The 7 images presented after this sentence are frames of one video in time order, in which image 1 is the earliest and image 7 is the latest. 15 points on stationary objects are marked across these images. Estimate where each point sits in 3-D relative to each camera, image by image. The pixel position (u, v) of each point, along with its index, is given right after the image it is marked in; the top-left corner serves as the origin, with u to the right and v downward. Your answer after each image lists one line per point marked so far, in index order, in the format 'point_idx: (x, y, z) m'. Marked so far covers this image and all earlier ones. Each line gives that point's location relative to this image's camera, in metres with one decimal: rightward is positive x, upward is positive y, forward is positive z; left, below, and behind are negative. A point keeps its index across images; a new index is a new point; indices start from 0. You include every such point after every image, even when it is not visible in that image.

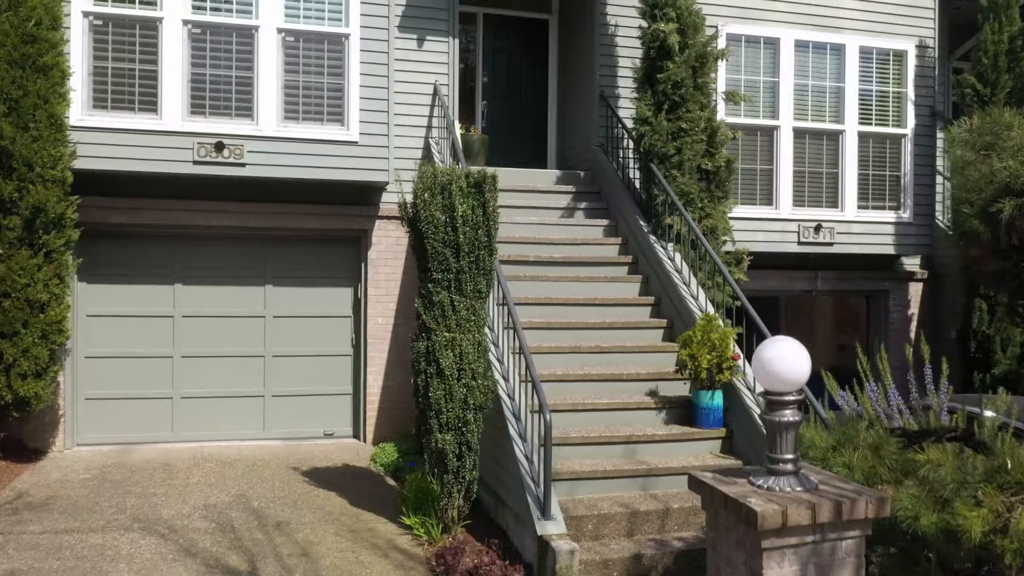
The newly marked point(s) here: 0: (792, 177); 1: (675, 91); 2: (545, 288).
0: (+1.8, +0.7, +8.8) m
1: (+0.9, +1.1, +7.5) m
2: (+0.2, 0.0, +7.1) m
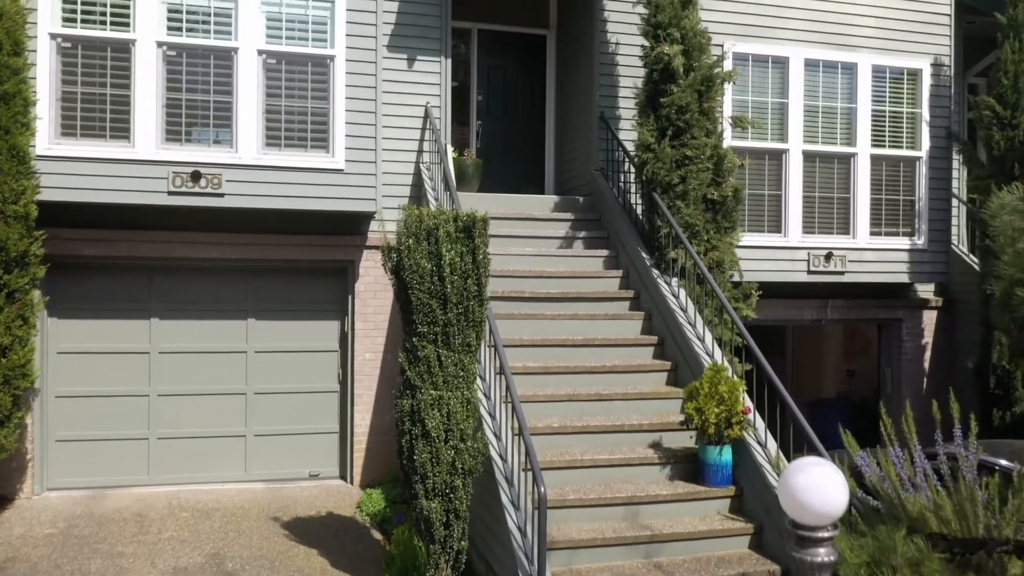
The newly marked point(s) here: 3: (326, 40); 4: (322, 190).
0: (+1.8, +0.5, +8.4) m
1: (+0.9, +0.9, +7.0) m
2: (+0.1, -0.2, +6.7) m
3: (-1.0, +1.3, +7.3) m
4: (-1.0, +0.5, +7.2) m
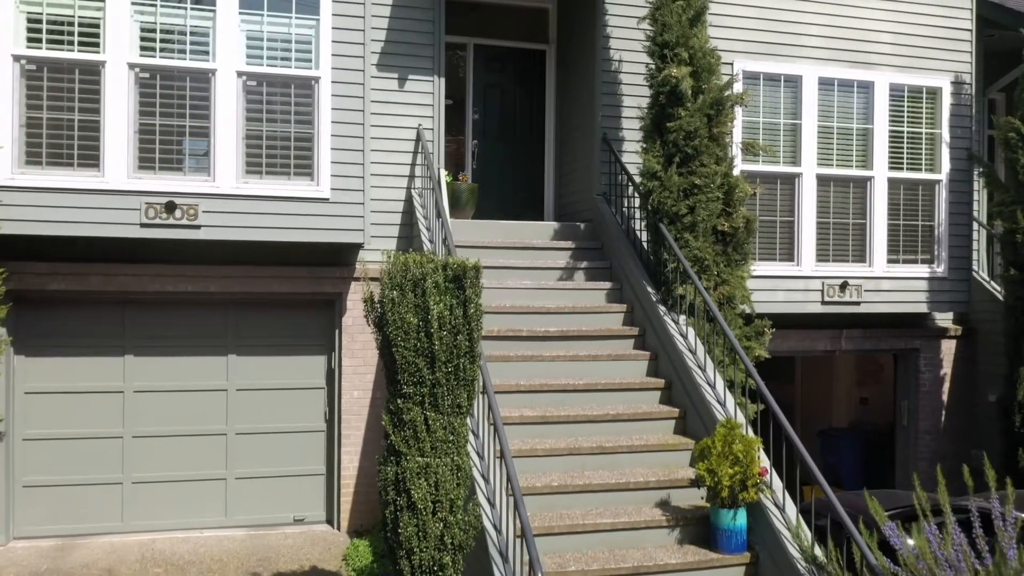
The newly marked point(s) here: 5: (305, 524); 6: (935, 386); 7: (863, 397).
0: (+1.8, +0.4, +7.9) m
1: (+0.9, +0.7, +6.6) m
2: (+0.1, -0.4, +6.2) m
3: (-1.0, +1.1, +6.8) m
4: (-1.0, +0.3, +6.8) m
5: (-1.1, -1.3, +7.4) m
6: (+2.7, -0.6, +8.7) m
7: (+2.7, -0.8, +10.2) m
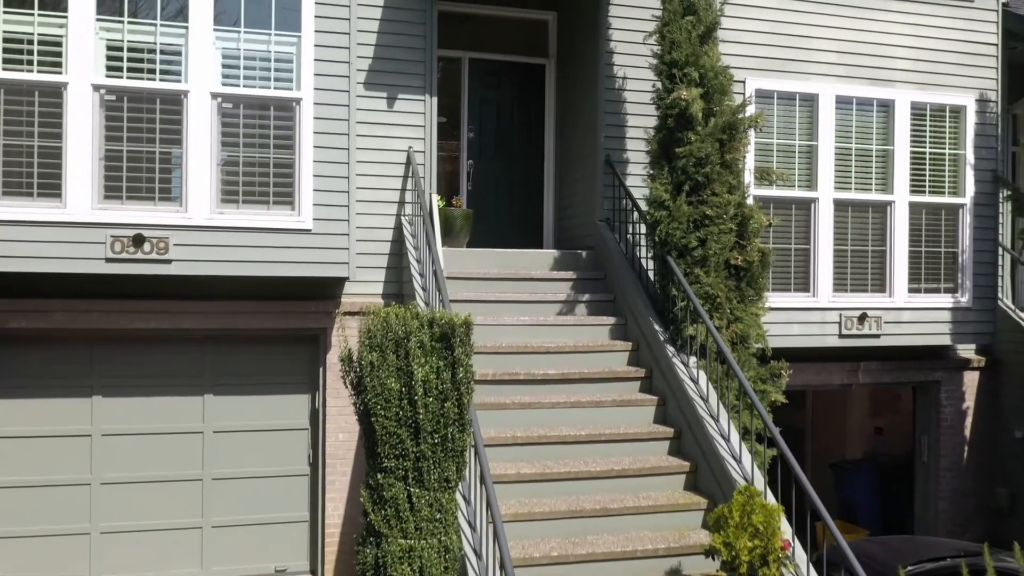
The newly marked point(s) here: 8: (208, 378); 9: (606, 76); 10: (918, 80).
0: (+1.8, +0.2, +7.4) m
1: (+0.8, +0.5, +6.1) m
2: (+0.1, -0.6, +5.8) m
3: (-1.0, +1.0, +6.3) m
4: (-1.1, +0.2, +6.3) m
5: (-1.2, -1.5, +6.9) m
6: (+2.7, -0.8, +8.2) m
7: (+2.6, -1.0, +9.7) m
8: (-1.5, -0.5, +6.8) m
9: (+0.5, +1.2, +7.4) m
10: (+2.3, +1.2, +7.7) m
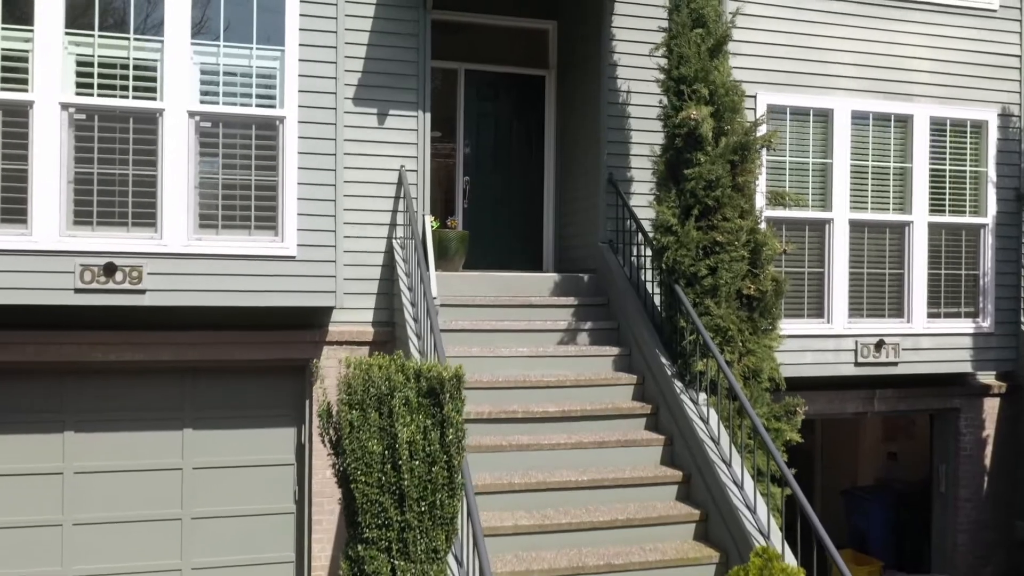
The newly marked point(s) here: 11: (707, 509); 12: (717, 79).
0: (+1.8, 0.0, +7.0) m
1: (+0.8, +0.4, +5.7) m
2: (+0.1, -0.7, +5.4) m
3: (-1.0, +0.8, +5.9) m
4: (-1.1, 0.0, +5.9) m
5: (-1.2, -1.6, +6.6) m
6: (+2.7, -0.9, +7.8) m
7: (+2.6, -1.1, +9.3) m
8: (-1.5, -0.6, +6.4) m
9: (+0.5, +1.0, +7.0) m
10: (+2.3, +1.1, +7.3) m
11: (+0.8, -0.8, +5.2) m
12: (+0.9, +0.9, +5.8) m
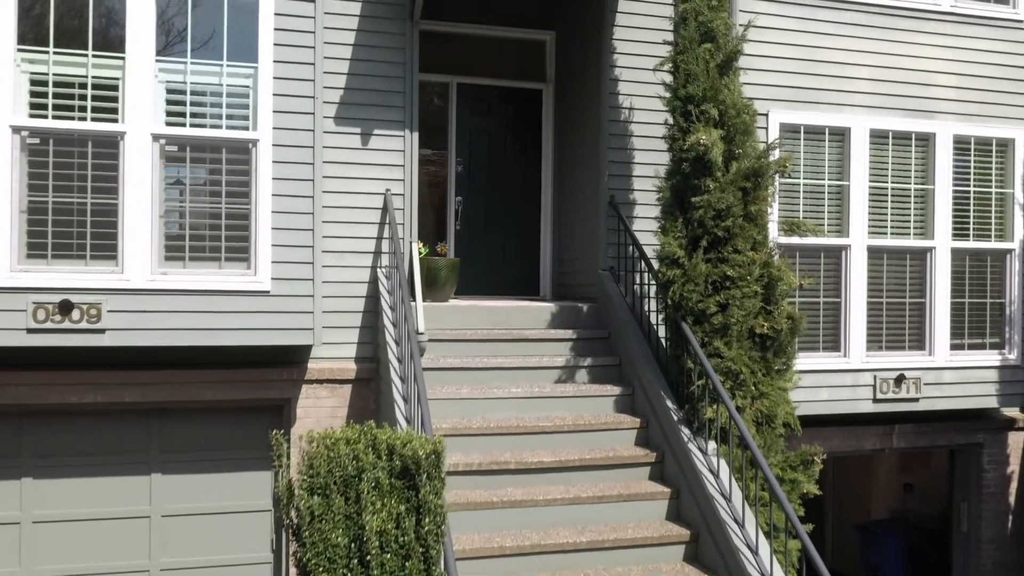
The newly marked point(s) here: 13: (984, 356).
0: (+1.7, -0.1, +6.6) m
1: (+0.8, +0.3, +5.3) m
2: (+0.1, -0.8, +4.9) m
3: (-1.1, +0.7, +5.5) m
4: (-1.1, -0.1, +5.4) m
5: (-1.2, -1.8, +6.1) m
6: (+2.7, -1.1, +7.4) m
7: (+2.6, -1.3, +8.8) m
8: (-1.6, -0.7, +5.9) m
9: (+0.5, +0.9, +6.5) m
10: (+2.3, +0.9, +6.8) m
11: (+0.7, -1.0, +4.7) m
12: (+0.9, +0.7, +5.3) m
13: (+2.4, -0.3, +6.8) m
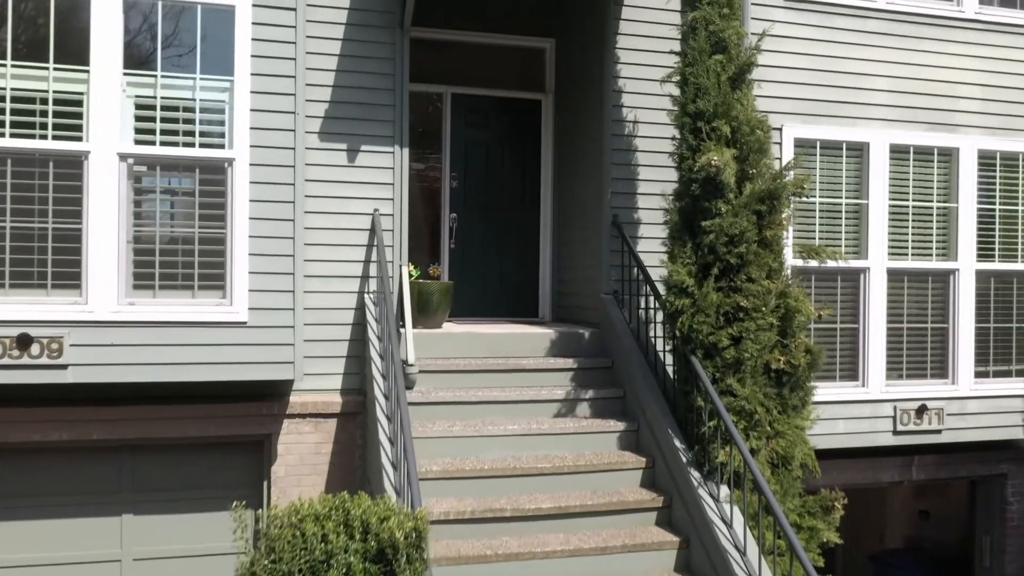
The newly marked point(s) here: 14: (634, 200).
0: (+1.7, -0.2, +6.2) m
1: (+0.8, +0.1, +4.9) m
2: (0.0, -1.0, +4.5) m
3: (-1.1, +0.6, +5.1) m
4: (-1.1, -0.2, +5.0) m
5: (-1.2, -1.9, +5.7) m
6: (+2.7, -1.2, +7.0) m
7: (+2.6, -1.4, +8.4) m
8: (-1.6, -0.9, +5.5) m
9: (+0.5, +0.8, +6.1) m
10: (+2.3, +0.8, +6.4) m
11: (+0.7, -1.1, +4.3) m
12: (+0.8, +0.6, +4.9) m
13: (+2.4, -0.5, +6.4) m
14: (+0.6, +0.4, +6.2) m
